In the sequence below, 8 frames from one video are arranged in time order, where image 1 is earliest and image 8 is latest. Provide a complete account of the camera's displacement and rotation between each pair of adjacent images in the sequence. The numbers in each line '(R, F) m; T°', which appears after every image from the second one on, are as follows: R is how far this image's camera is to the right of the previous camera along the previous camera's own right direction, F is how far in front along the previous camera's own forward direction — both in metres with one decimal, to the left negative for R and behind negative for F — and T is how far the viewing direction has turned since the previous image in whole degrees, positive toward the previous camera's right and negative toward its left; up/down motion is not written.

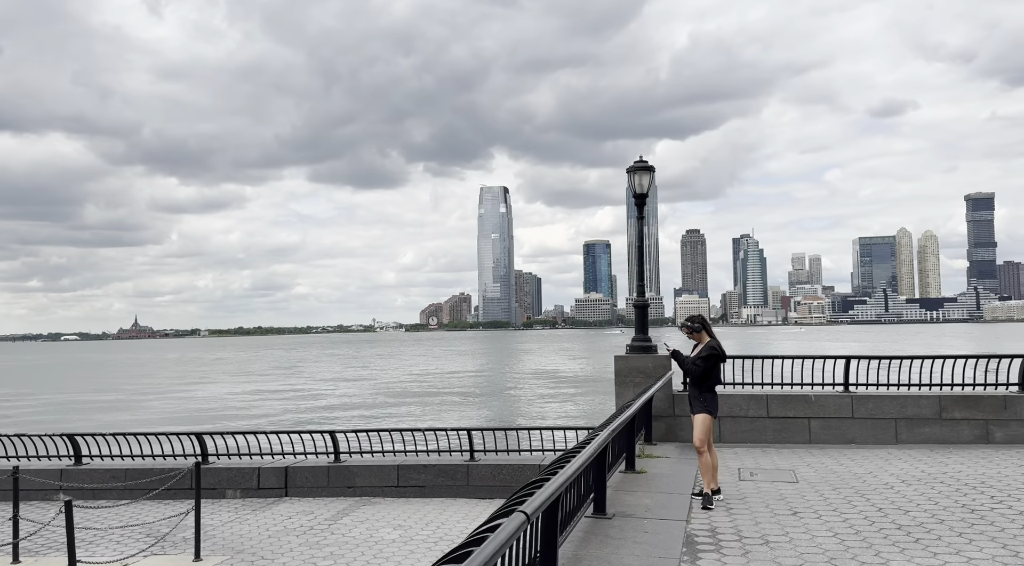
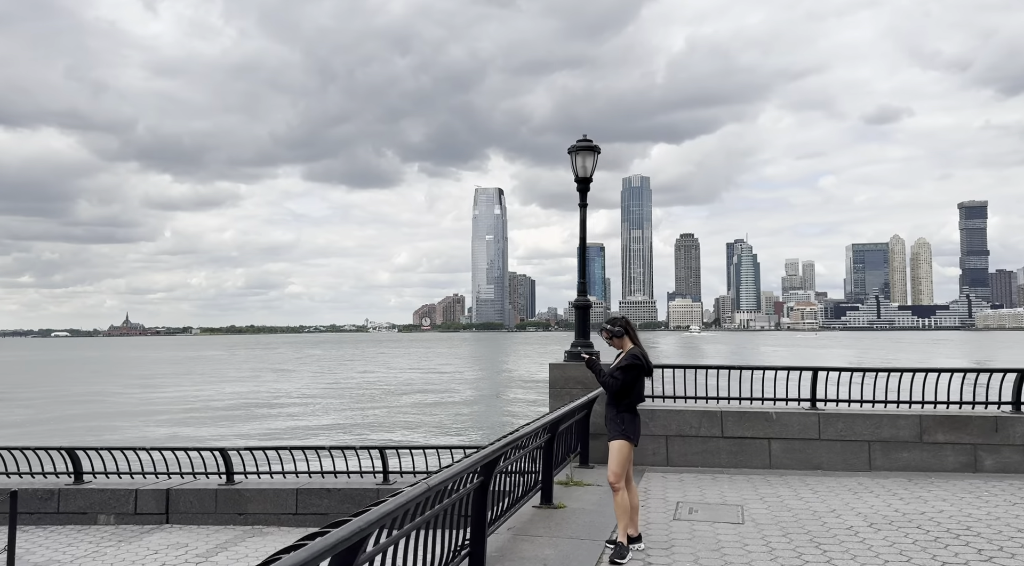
(+1.5, +2.6) m; 0°
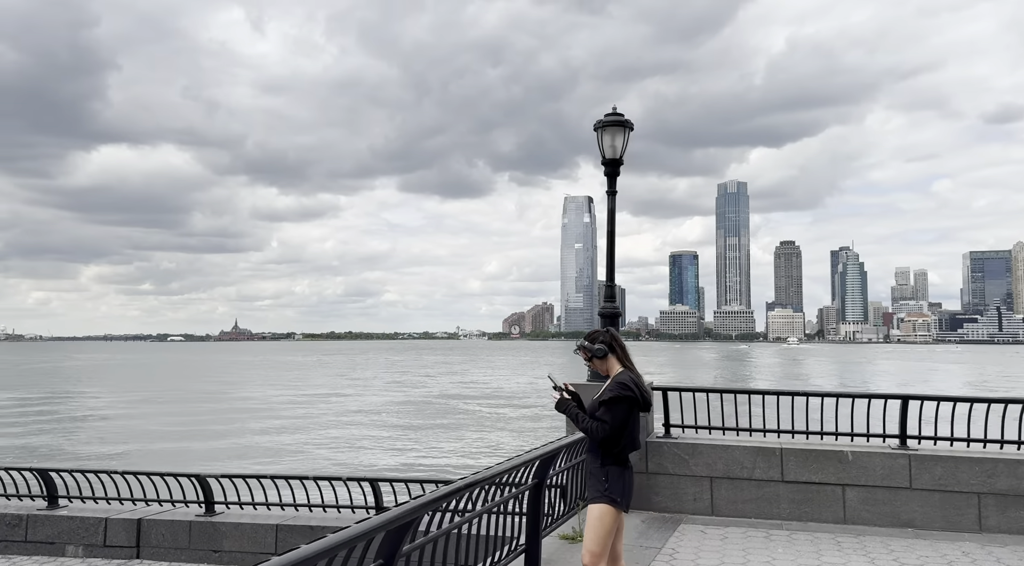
(+1.3, +3.0) m; -6°
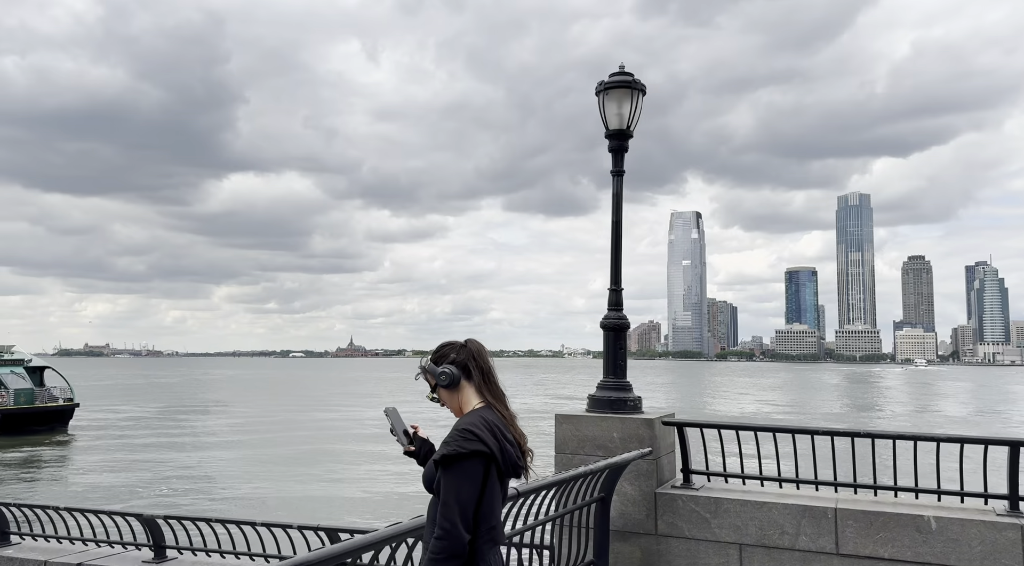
(+1.7, +3.0) m; -7°
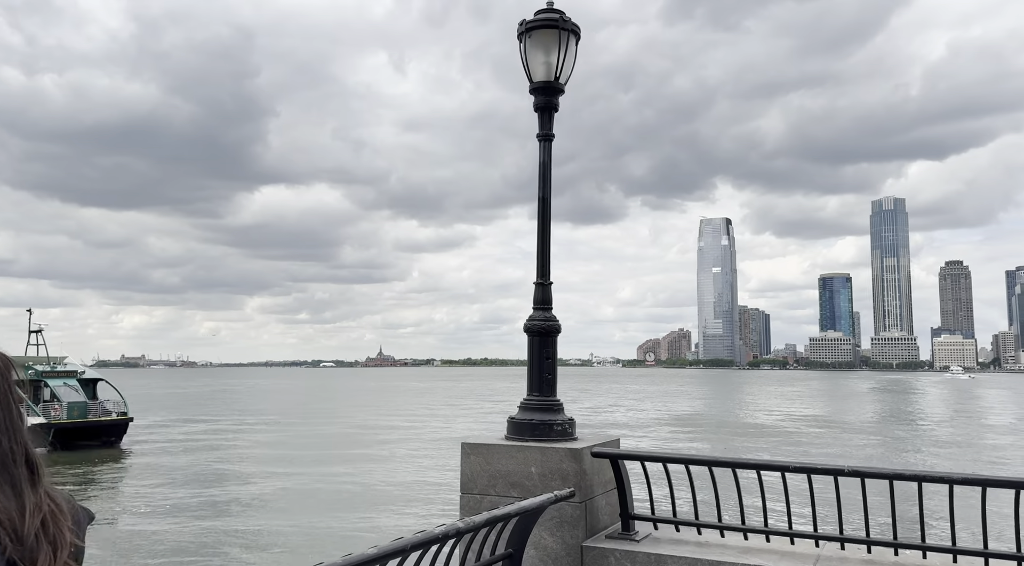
(+0.3, +1.0) m; -2°
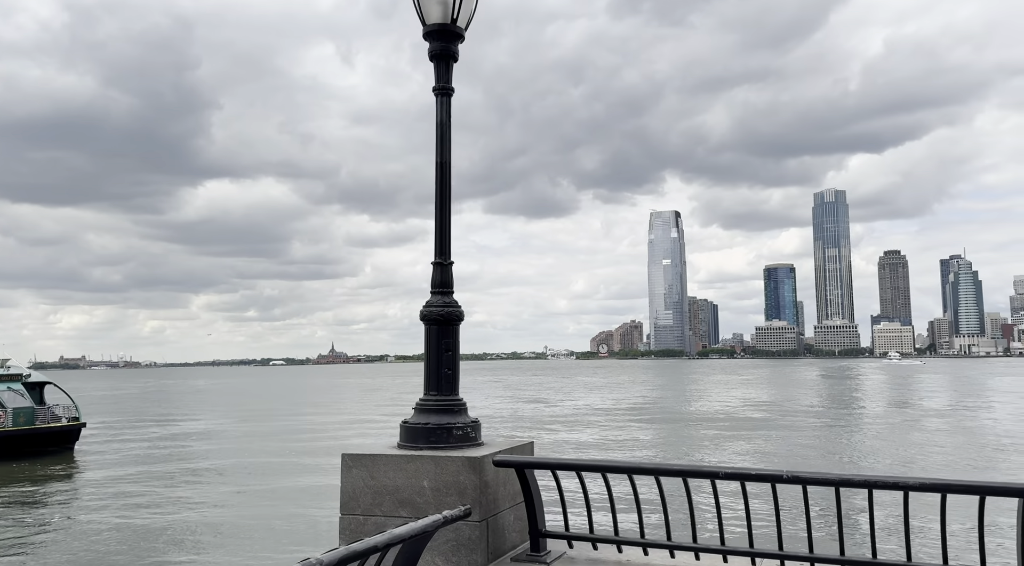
(-0.9, -1.6) m; +3°
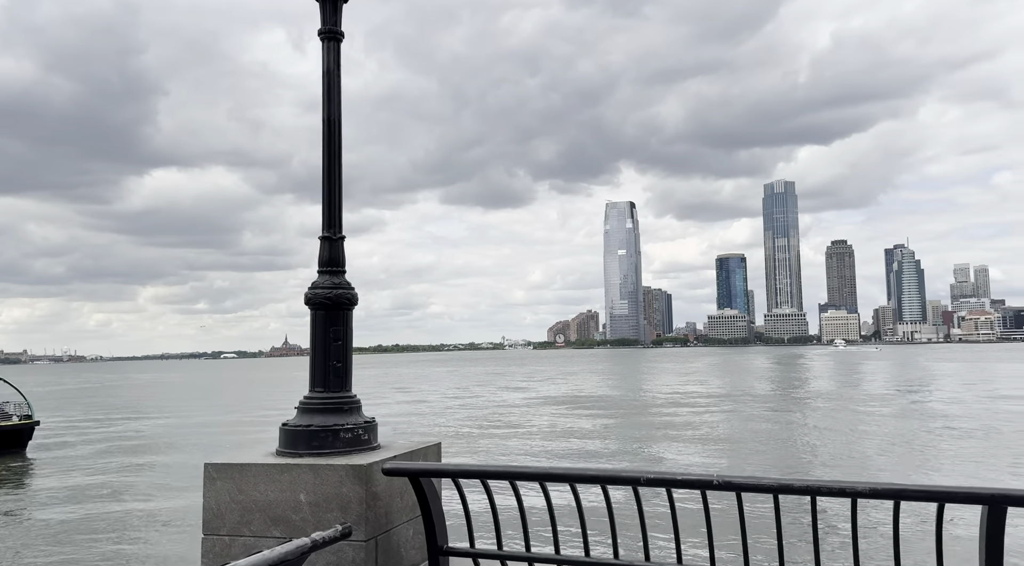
(-0.6, -0.8) m; +3°
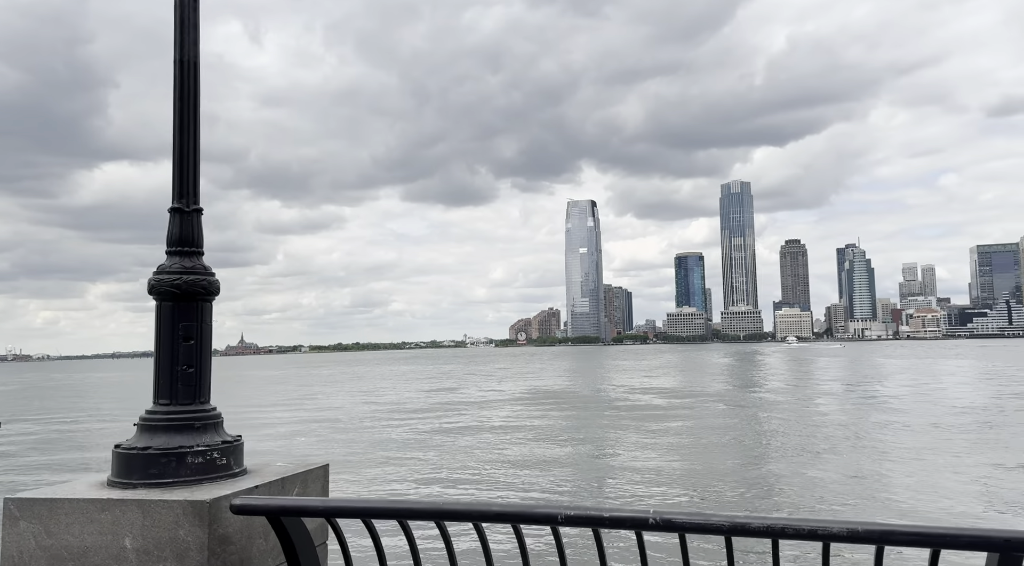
(-0.7, -0.9) m; +3°
